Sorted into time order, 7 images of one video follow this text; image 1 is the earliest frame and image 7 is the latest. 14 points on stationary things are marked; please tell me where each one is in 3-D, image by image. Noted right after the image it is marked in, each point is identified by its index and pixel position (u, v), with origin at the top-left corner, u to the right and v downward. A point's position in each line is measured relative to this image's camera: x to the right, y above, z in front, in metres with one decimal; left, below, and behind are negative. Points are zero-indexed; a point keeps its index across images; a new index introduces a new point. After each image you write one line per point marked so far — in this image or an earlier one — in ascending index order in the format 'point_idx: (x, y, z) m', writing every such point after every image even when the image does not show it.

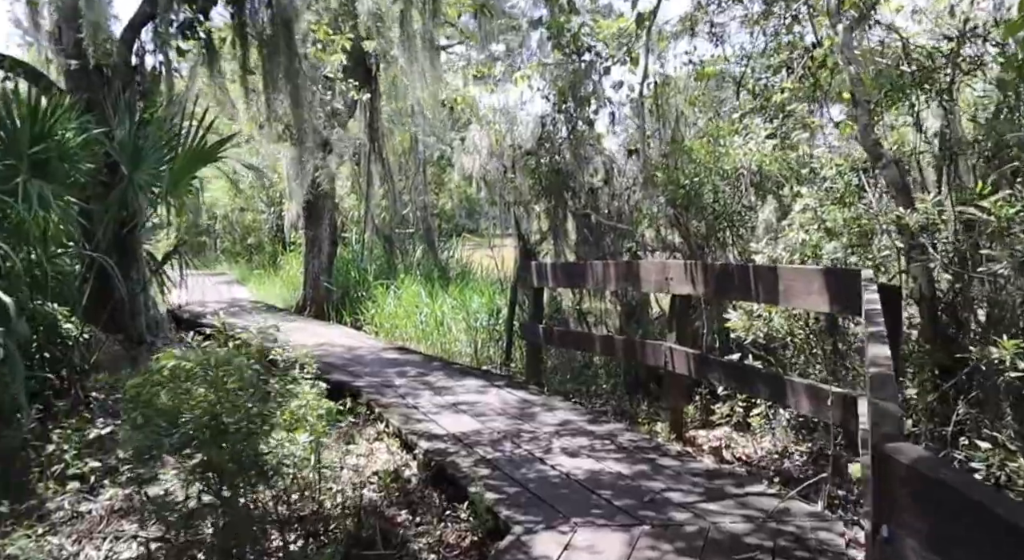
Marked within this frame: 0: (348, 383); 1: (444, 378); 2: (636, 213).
0: (-1.0, -0.6, +5.0) m
1: (-0.4, -0.6, +5.2) m
2: (+0.9, +0.5, +5.7) m
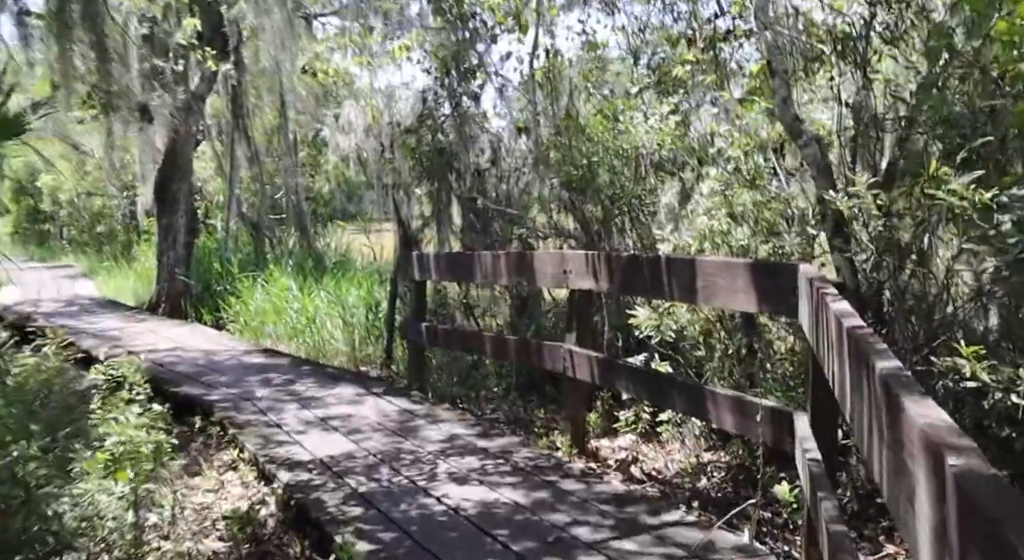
0: (-1.7, -0.6, +4.3) m
1: (-1.1, -0.6, +4.6) m
2: (+0.1, +0.6, +5.2) m
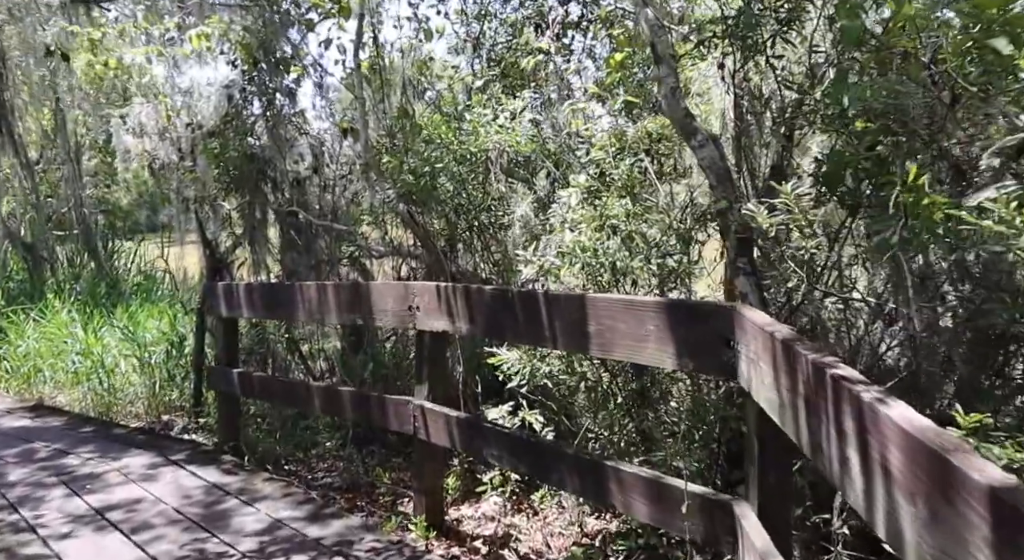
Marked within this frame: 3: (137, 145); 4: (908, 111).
0: (-2.3, -0.8, +3.2) m
1: (-1.9, -0.8, +3.6) m
2: (-0.9, +0.4, +4.5) m
3: (-2.9, +1.0, +6.2) m
4: (+0.9, +0.4, +2.0) m
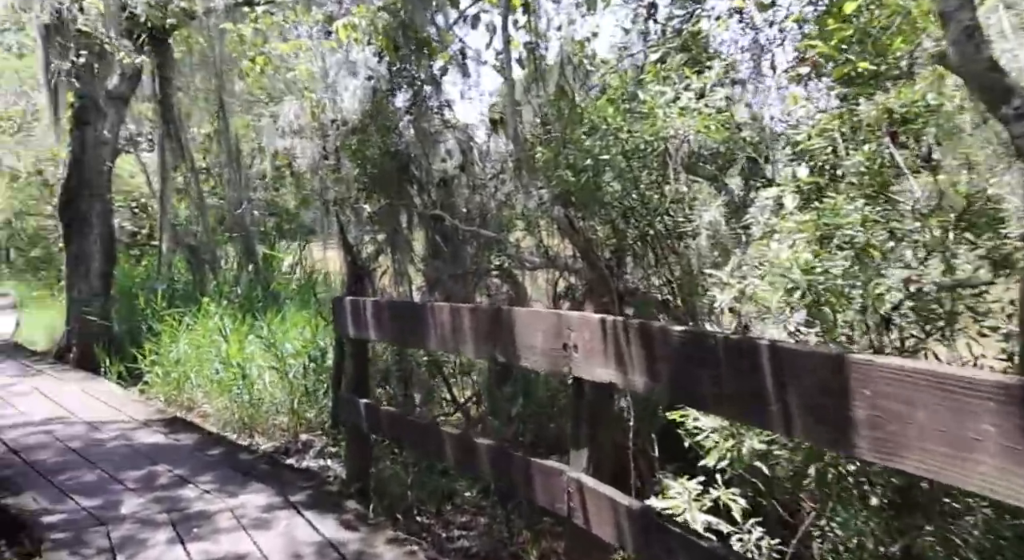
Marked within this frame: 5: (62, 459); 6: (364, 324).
0: (-1.7, -0.9, +2.9) m
1: (-1.2, -0.9, +3.2) m
2: (0.0, +0.3, +3.9) m
3: (-1.7, +1.0, +6.0) m
4: (+1.3, +0.3, +1.0) m
5: (-2.0, -0.8, +3.6) m
6: (-0.6, -0.2, +3.2) m
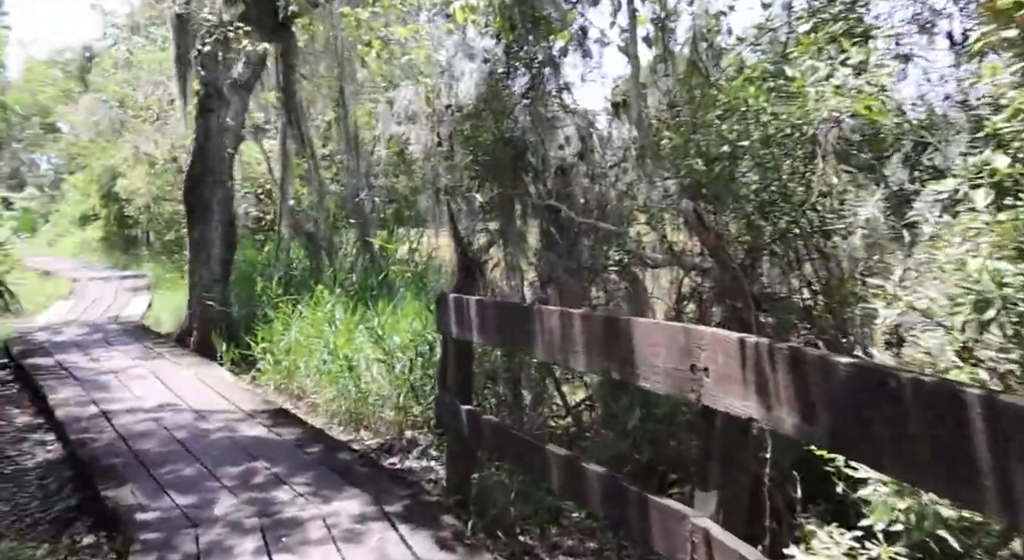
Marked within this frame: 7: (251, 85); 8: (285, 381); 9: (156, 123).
0: (-1.4, -0.8, +2.8) m
1: (-0.8, -0.8, +3.1) m
2: (+0.5, +0.3, +3.5) m
3: (-0.8, +1.1, +5.8) m
4: (+1.4, +0.2, +0.5) m
5: (-1.5, -0.8, +3.5) m
6: (-0.2, -0.2, +2.9) m
7: (-2.0, +1.5, +6.3) m
8: (-1.5, -0.7, +5.3) m
9: (-5.0, +2.2, +11.2) m
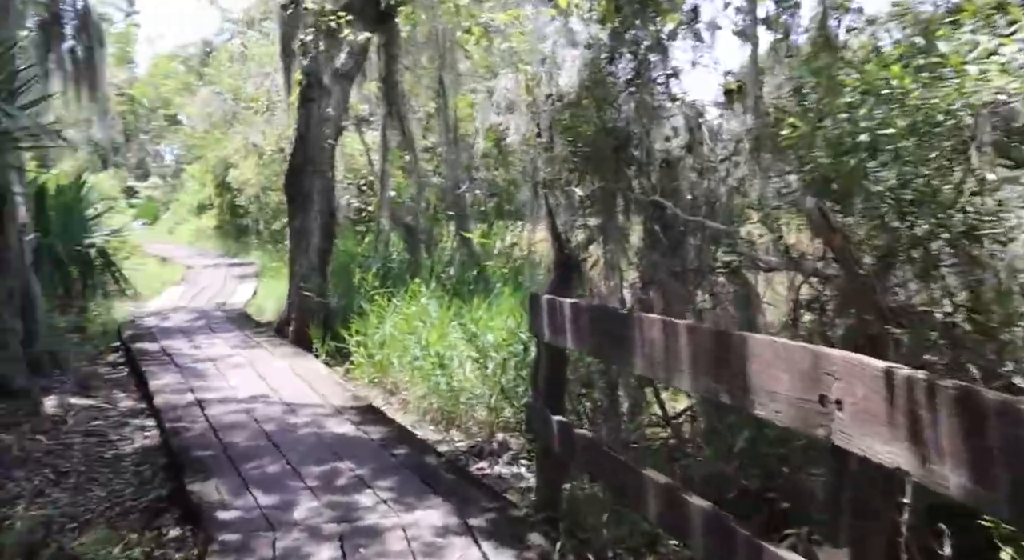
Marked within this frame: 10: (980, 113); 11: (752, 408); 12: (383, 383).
0: (-1.1, -0.8, +2.7) m
1: (-0.5, -0.8, +2.9) m
2: (+0.9, +0.3, +3.2) m
3: (-0.1, +1.1, +5.6) m
4: (+1.4, +0.2, +0.1) m
5: (-1.1, -0.7, +3.5) m
6: (+0.2, -0.2, +2.7) m
7: (-1.2, +1.6, +6.2) m
8: (-0.9, -0.6, +5.3) m
9: (-3.5, +2.4, +11.5) m
10: (+1.3, +0.4, +2.2) m
11: (+0.5, -0.3, +1.7) m
12: (-0.8, -0.7, +5.2) m
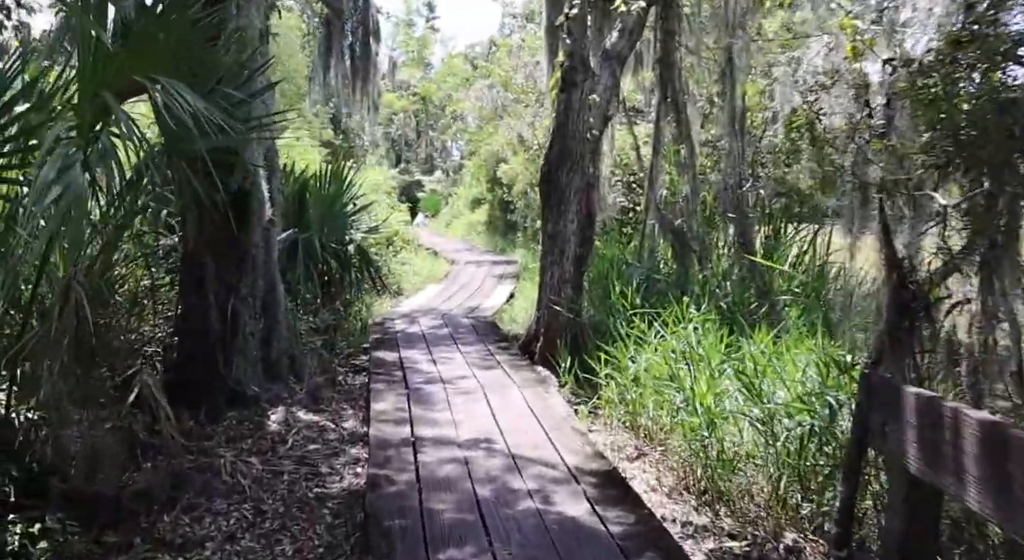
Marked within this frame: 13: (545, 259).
0: (-0.4, -0.9, +2.0) m
1: (+0.3, -0.9, +2.0) m
2: (+1.7, +0.1, +1.8) m
3: (+1.6, +1.0, +4.4) m
4: (+1.1, 0.0, -1.3) m
5: (-0.2, -0.8, +2.7) m
6: (+0.8, -0.3, +1.6) m
7: (+0.7, +1.5, +5.3) m
8: (+0.6, -0.7, +4.3) m
9: (+0.3, +2.4, +11.0) m
10: (+1.7, +0.2, +0.7) m
11: (+0.8, -0.4, +0.5) m
12: (+0.7, -0.8, +4.3) m
13: (+0.2, +0.2, +5.8) m
